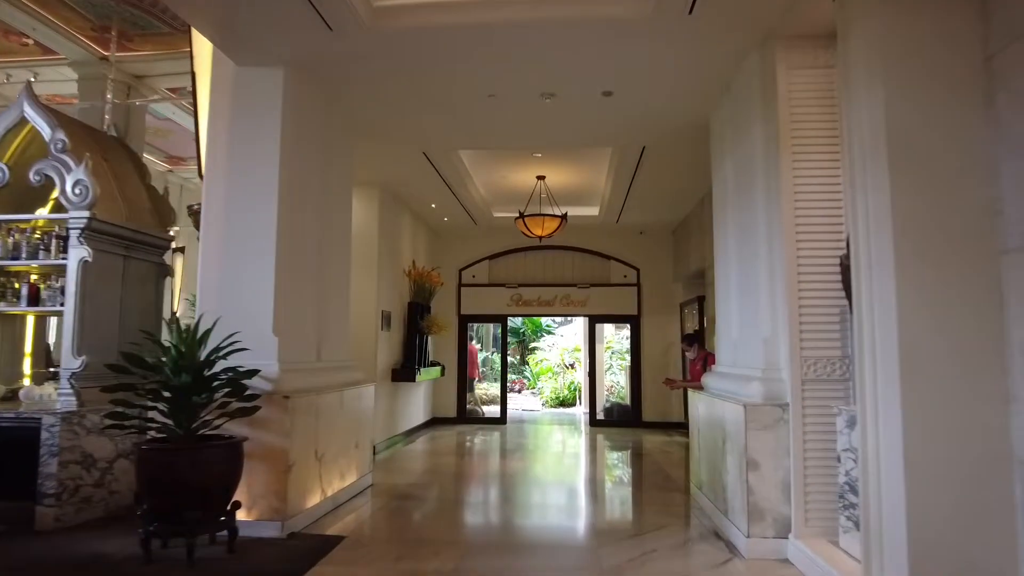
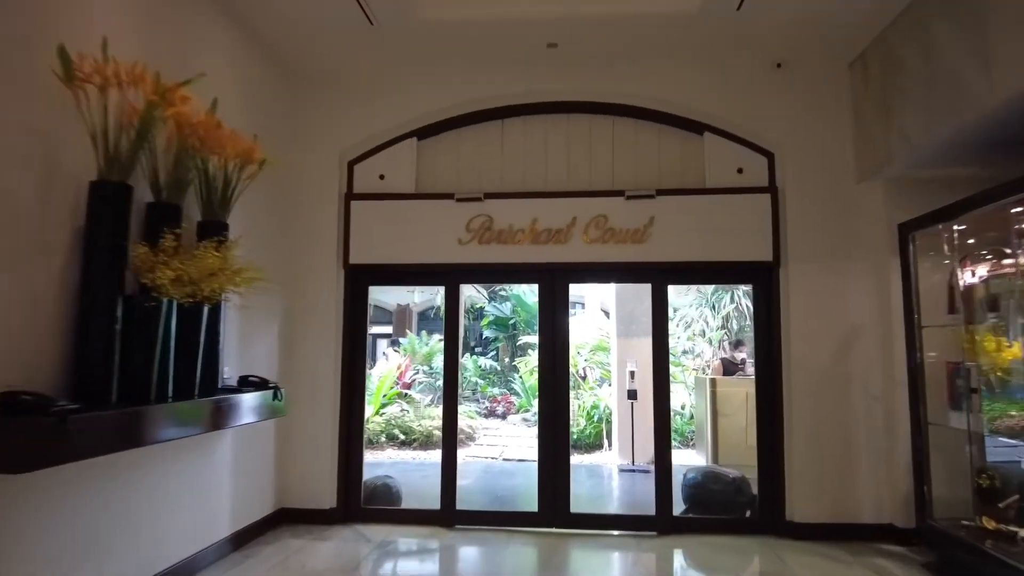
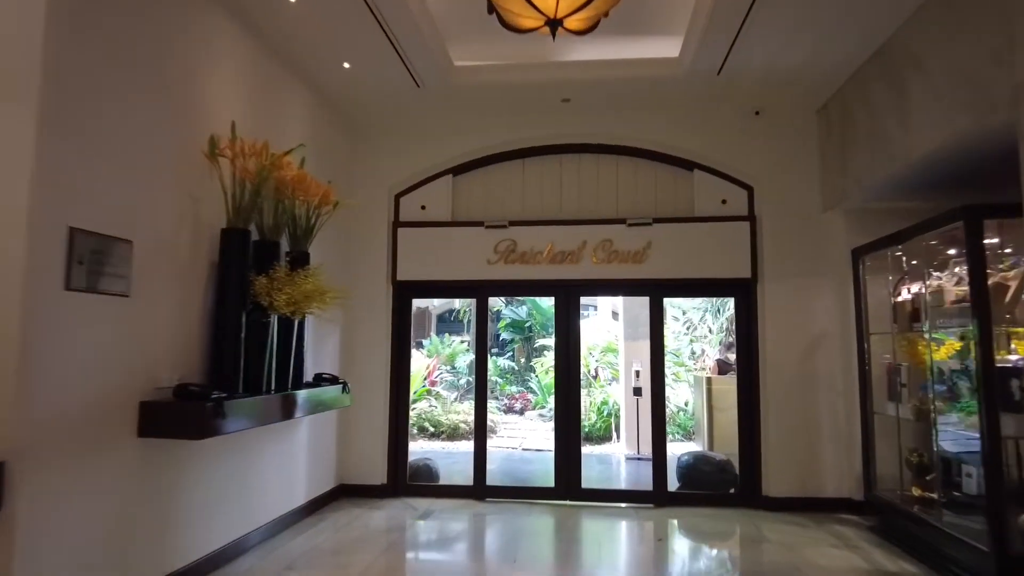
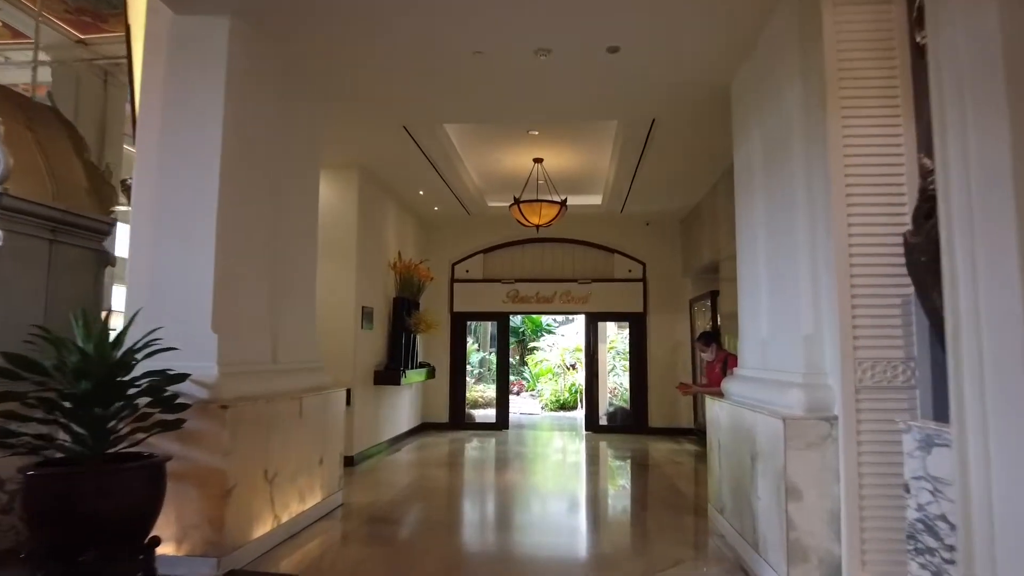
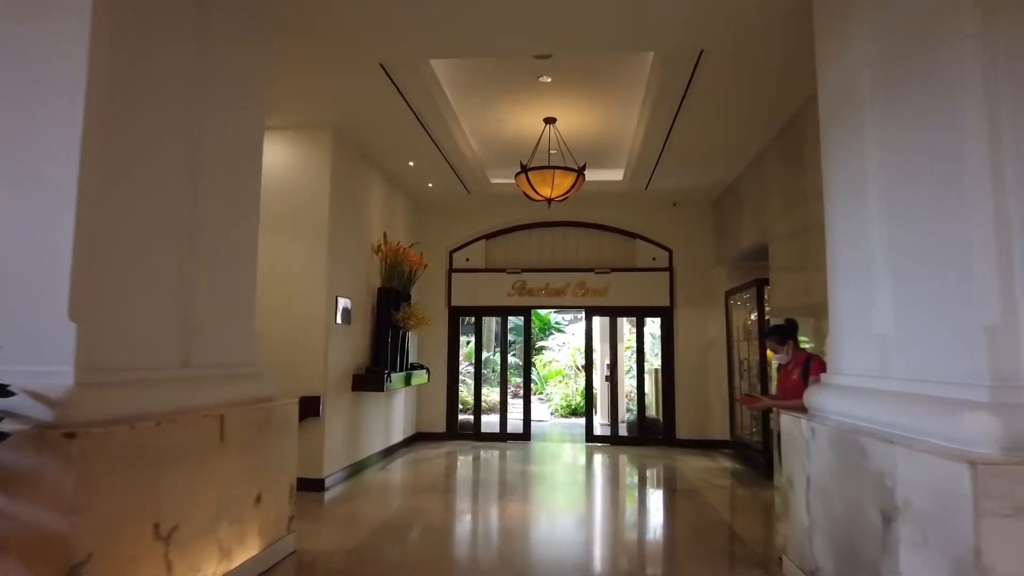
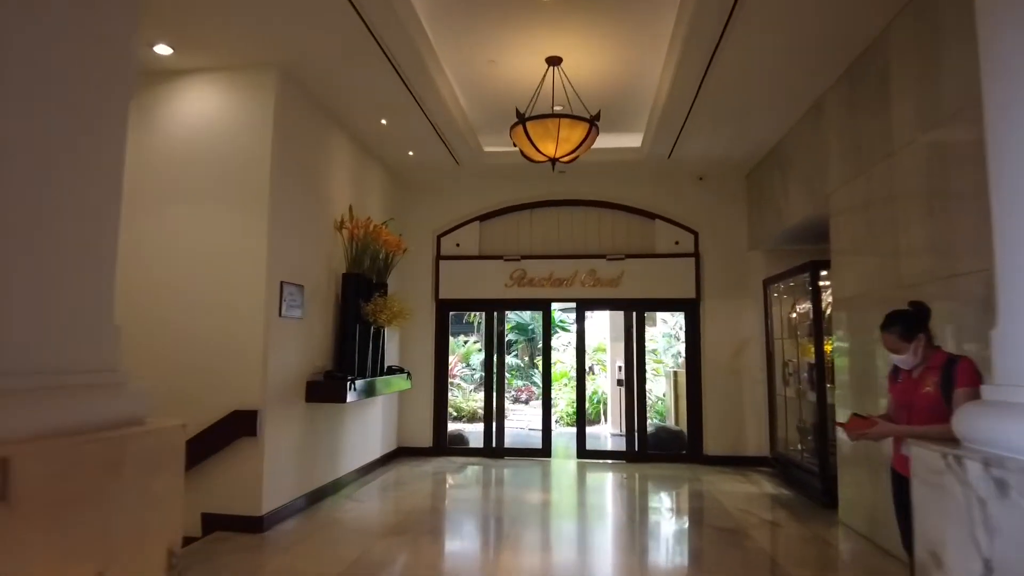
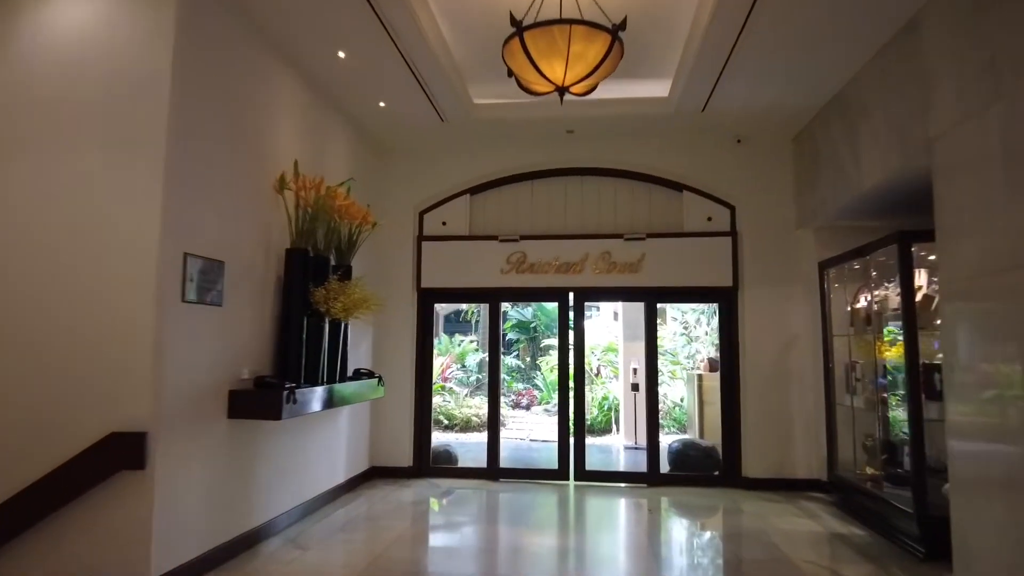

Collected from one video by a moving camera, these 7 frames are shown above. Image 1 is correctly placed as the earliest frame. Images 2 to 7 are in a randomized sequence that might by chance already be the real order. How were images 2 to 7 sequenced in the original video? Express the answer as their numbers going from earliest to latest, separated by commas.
4, 5, 6, 7, 3, 2
